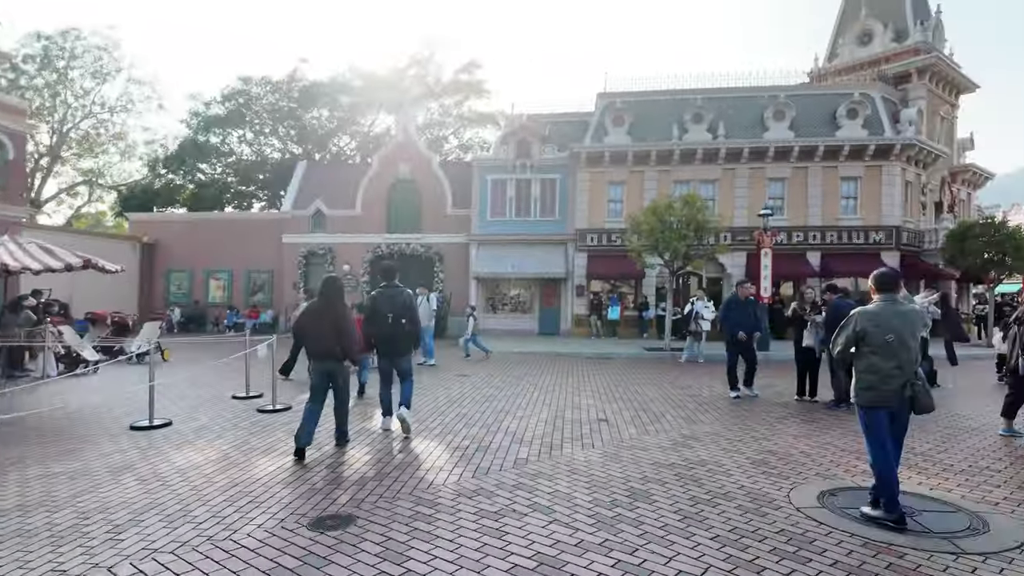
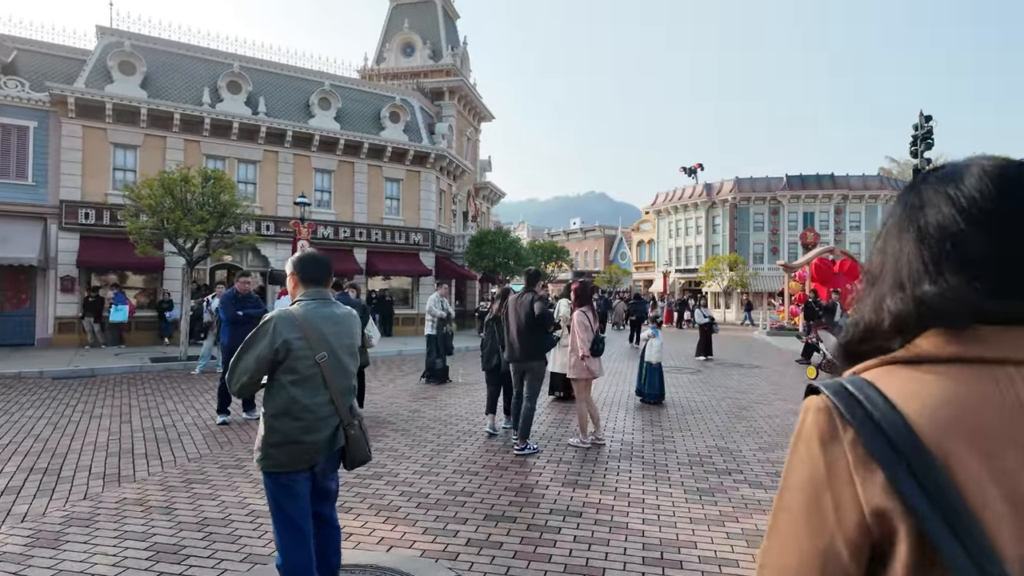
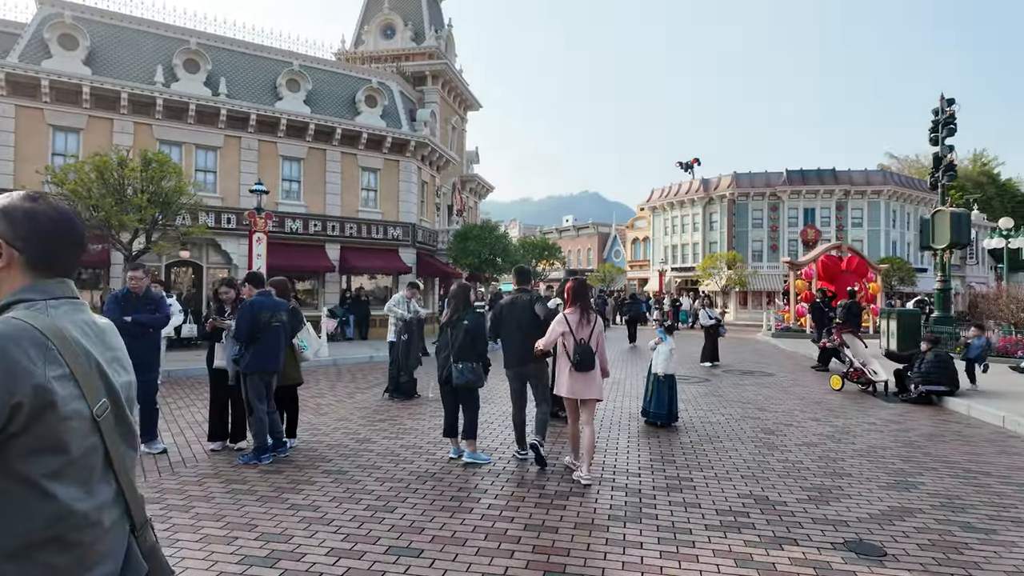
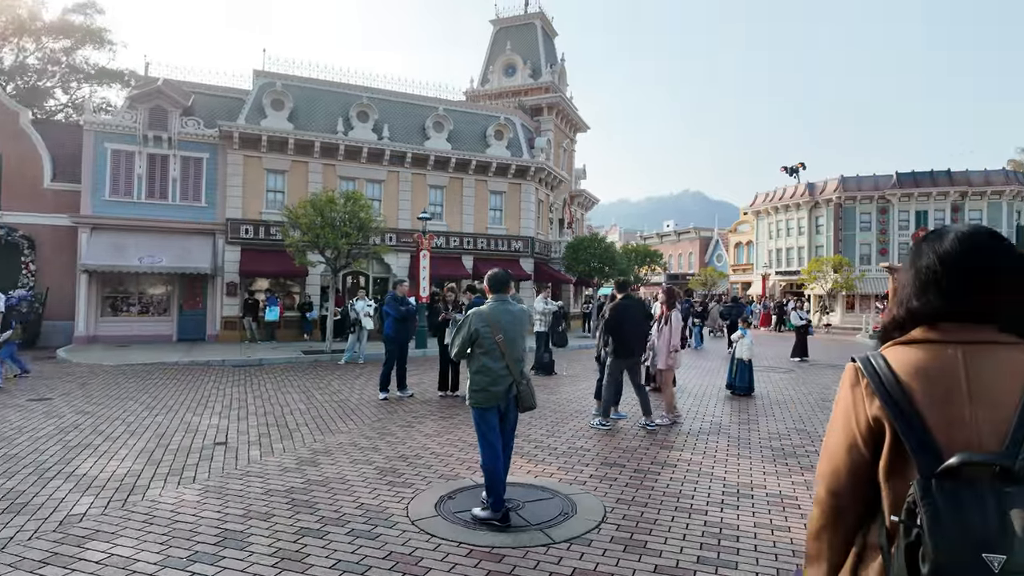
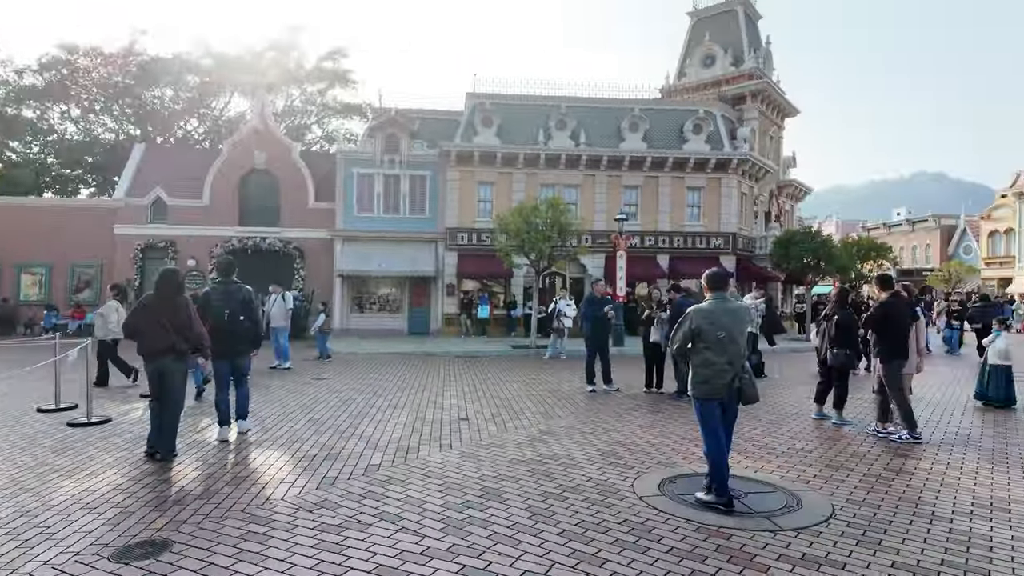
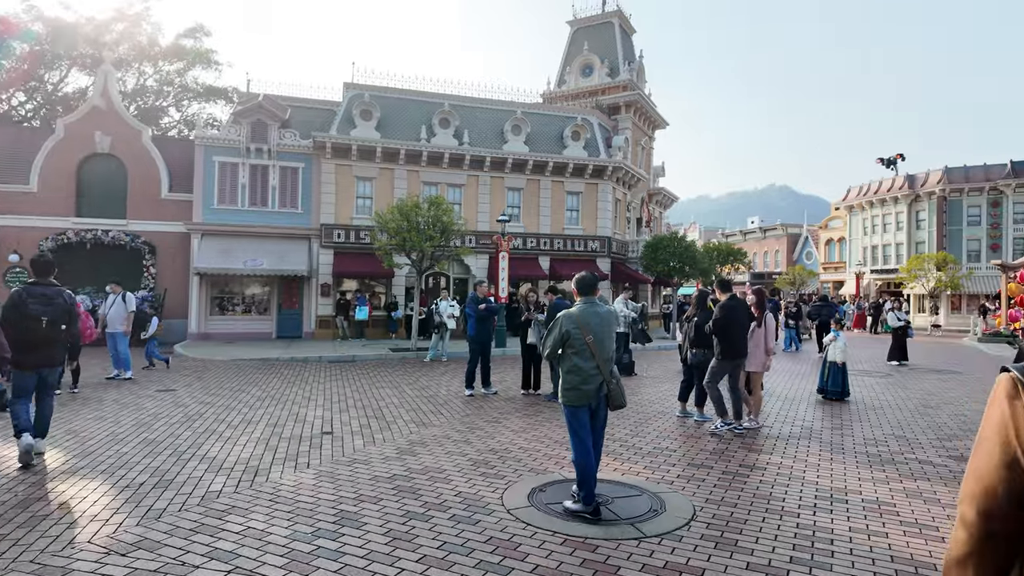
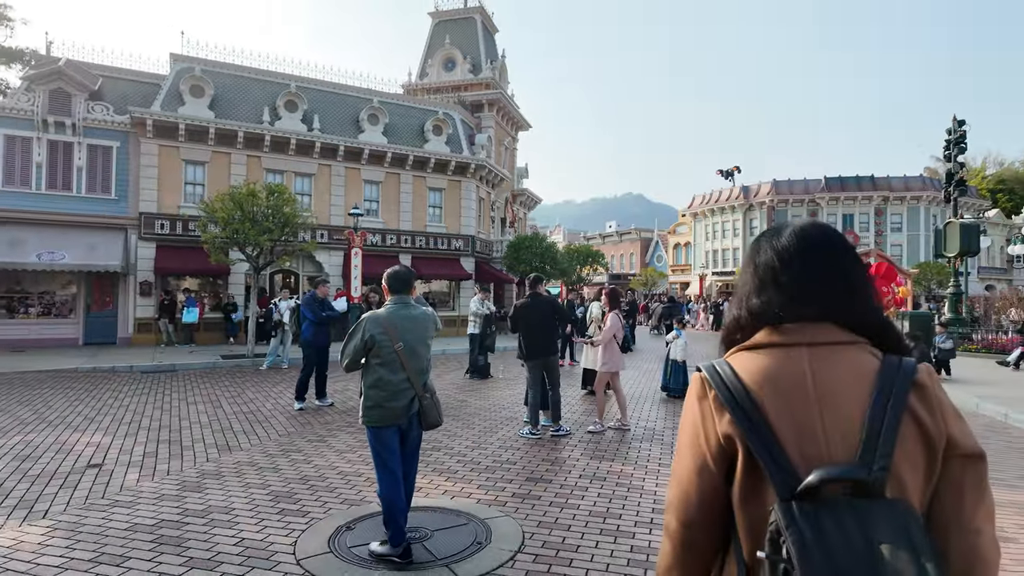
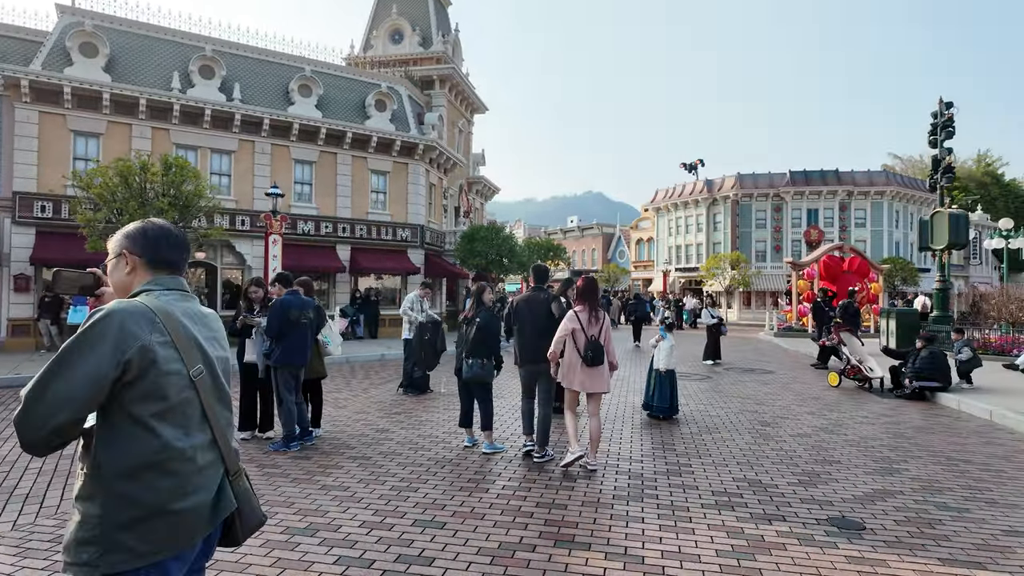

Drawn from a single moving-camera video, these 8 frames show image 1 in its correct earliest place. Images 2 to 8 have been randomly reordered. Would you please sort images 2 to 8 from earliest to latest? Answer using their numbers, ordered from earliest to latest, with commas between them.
5, 6, 4, 7, 2, 8, 3
